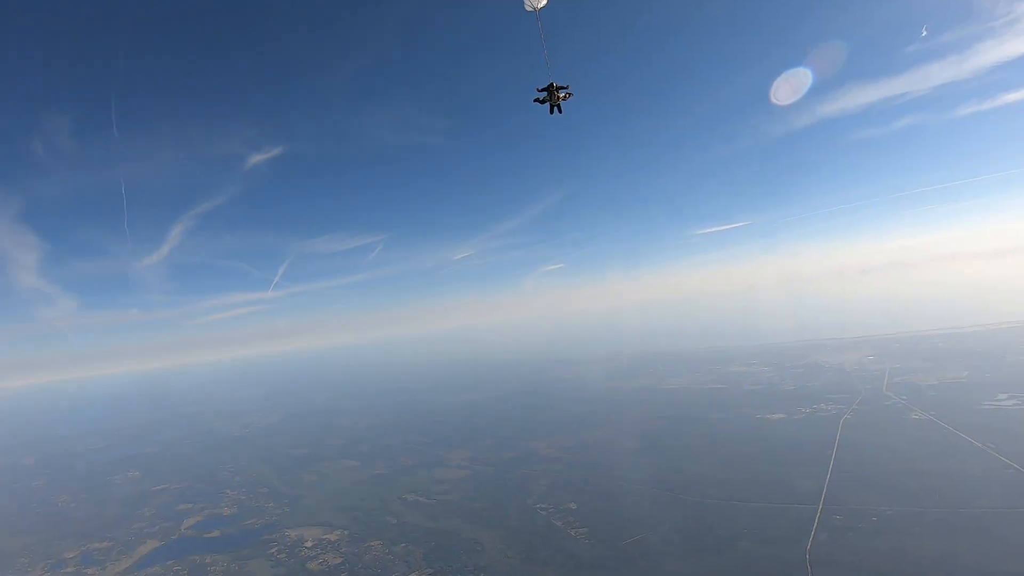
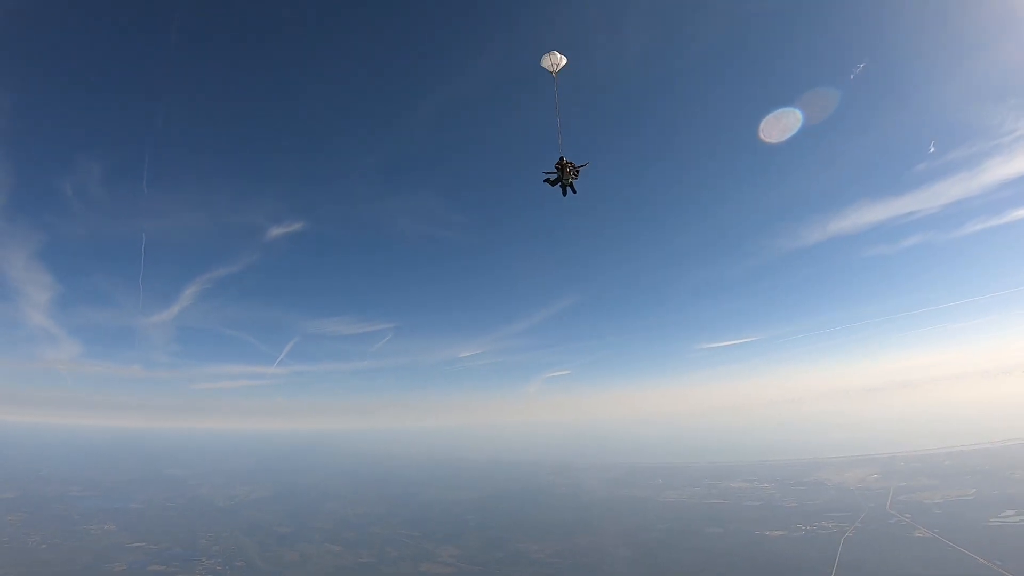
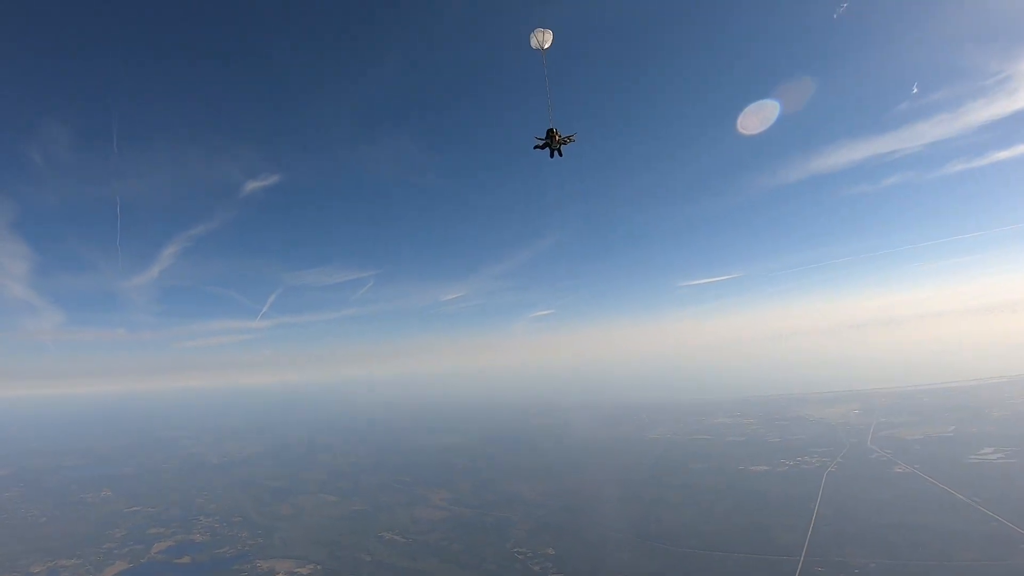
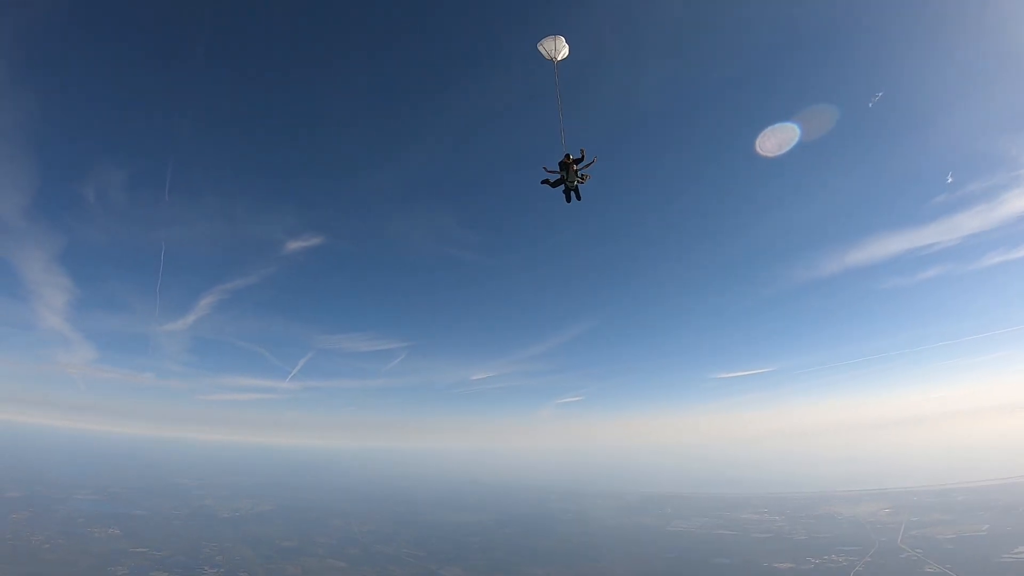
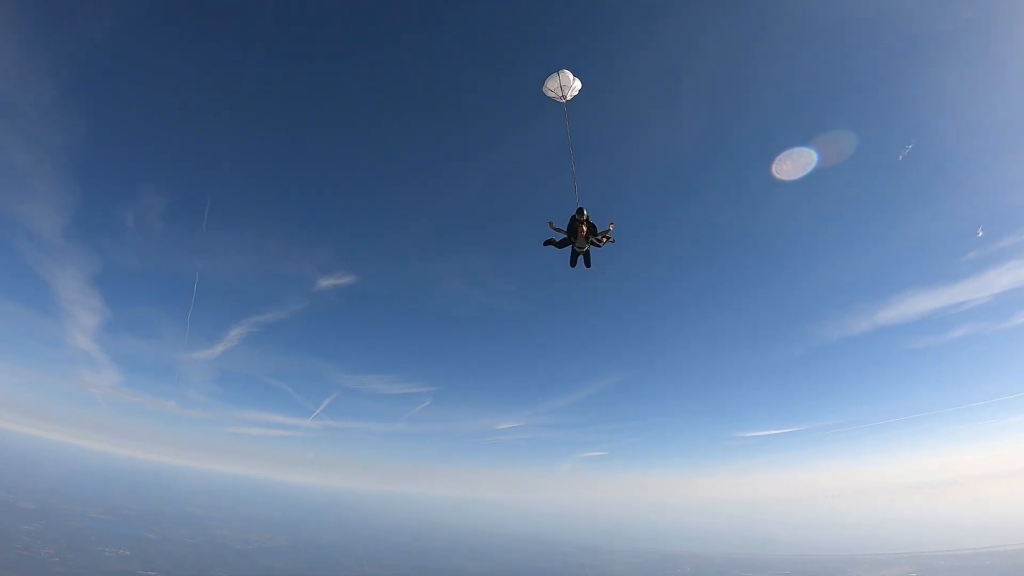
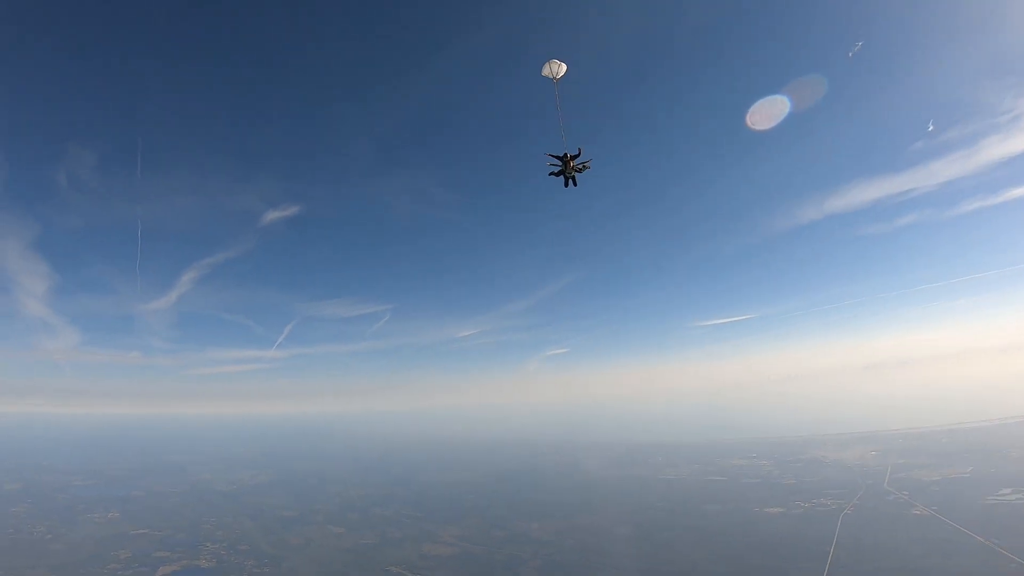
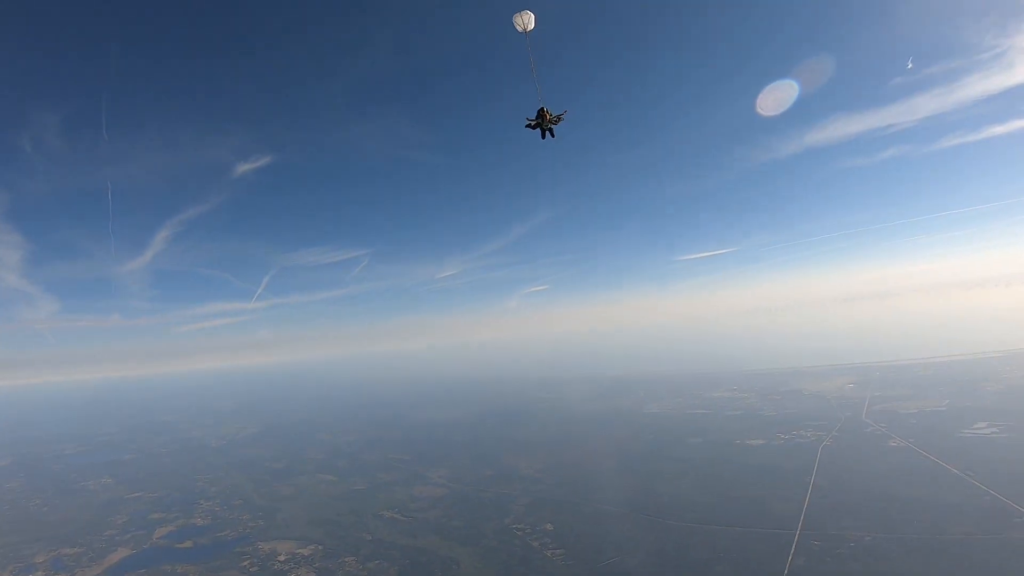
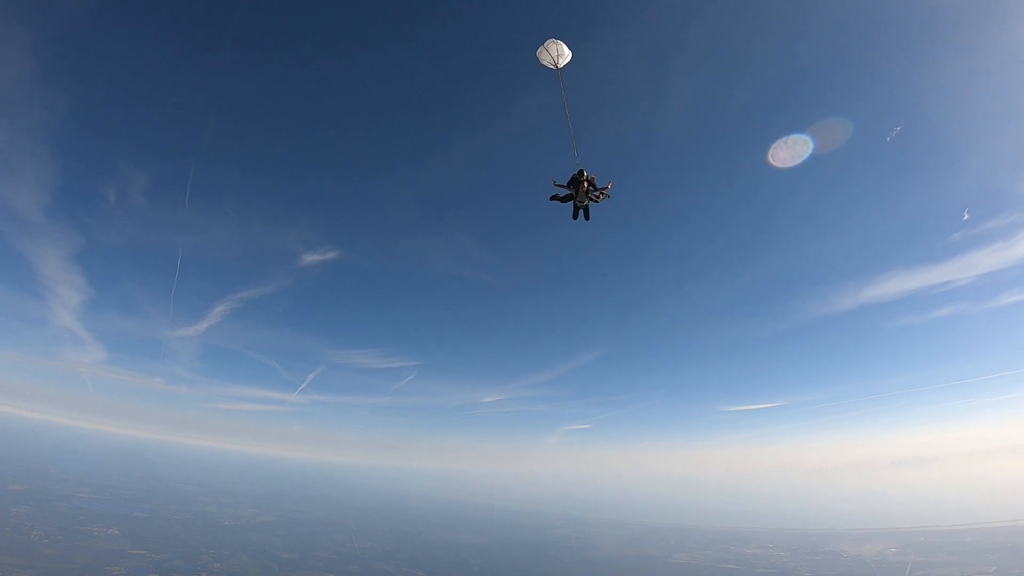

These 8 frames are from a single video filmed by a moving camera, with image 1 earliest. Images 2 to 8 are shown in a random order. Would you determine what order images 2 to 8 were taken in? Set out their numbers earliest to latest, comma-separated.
7, 3, 6, 2, 4, 8, 5
